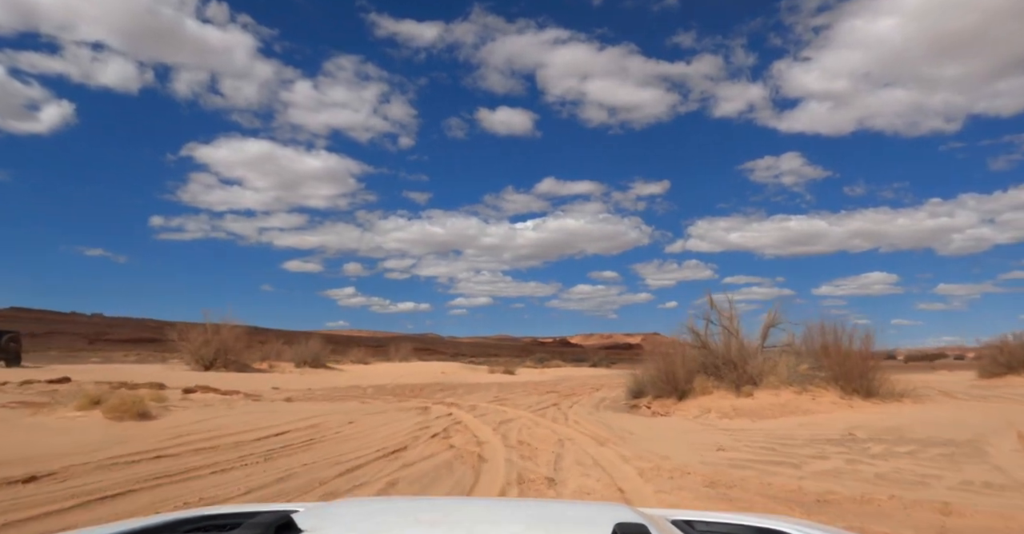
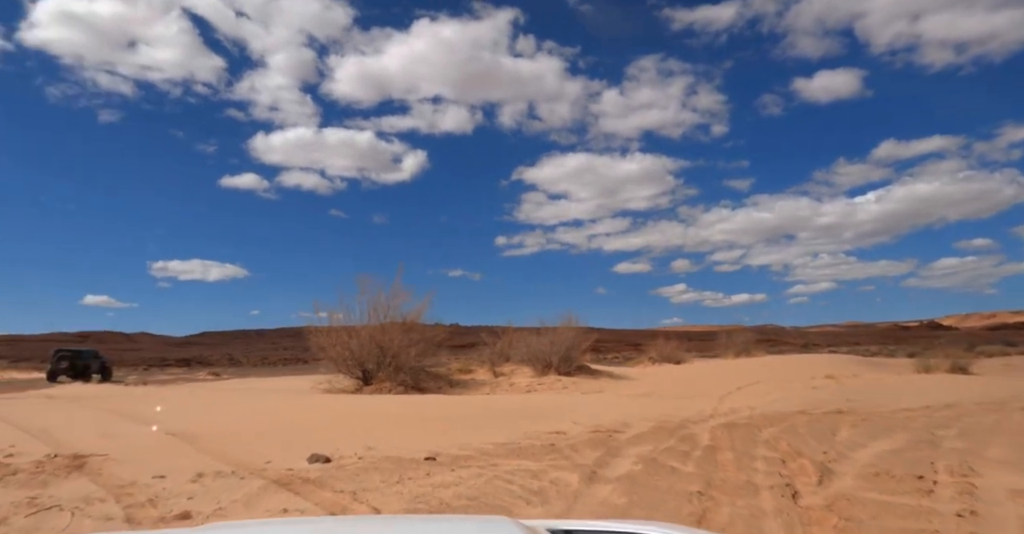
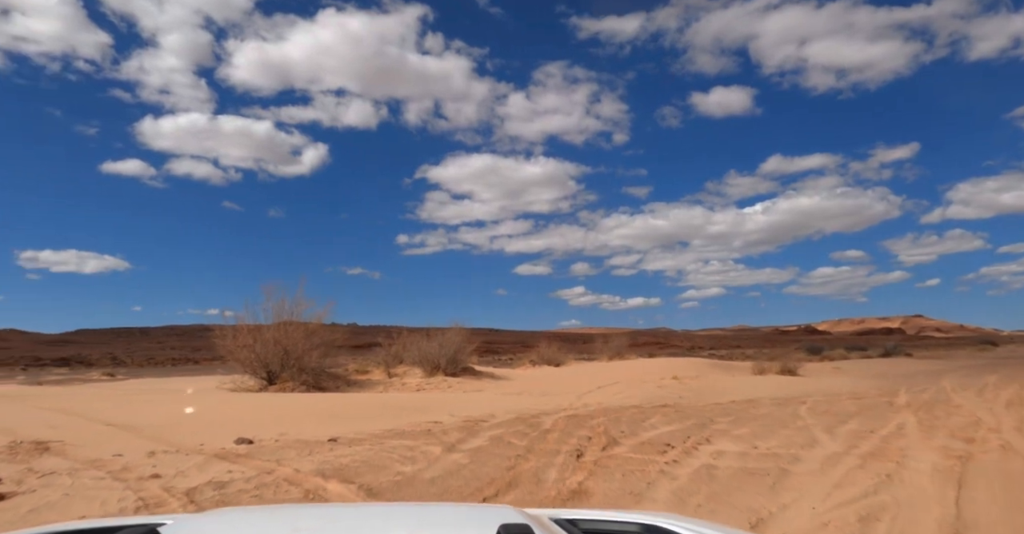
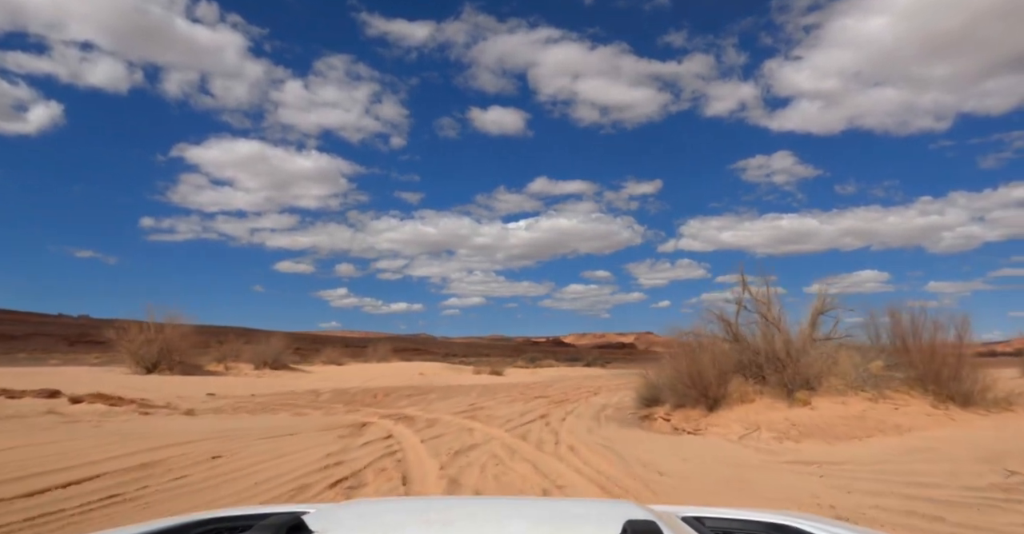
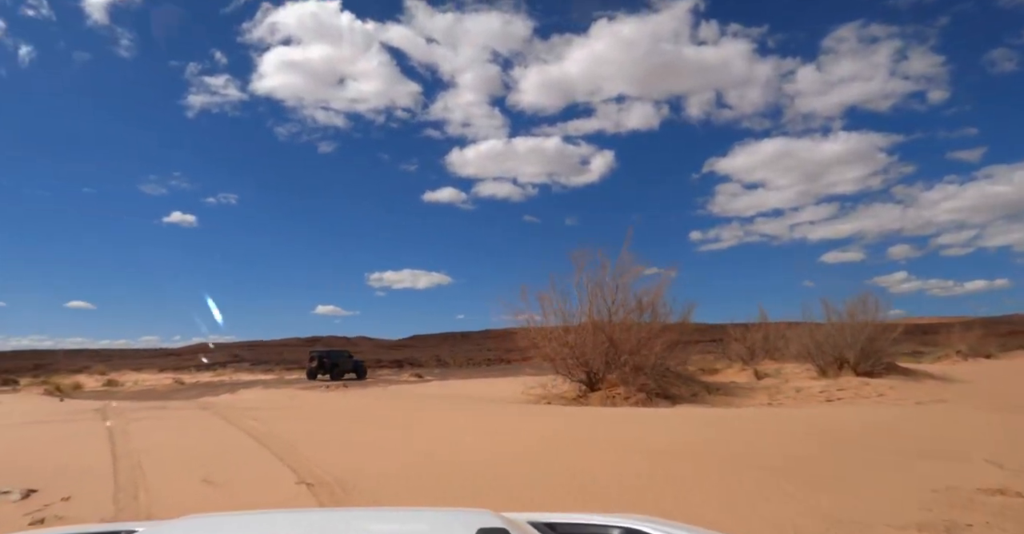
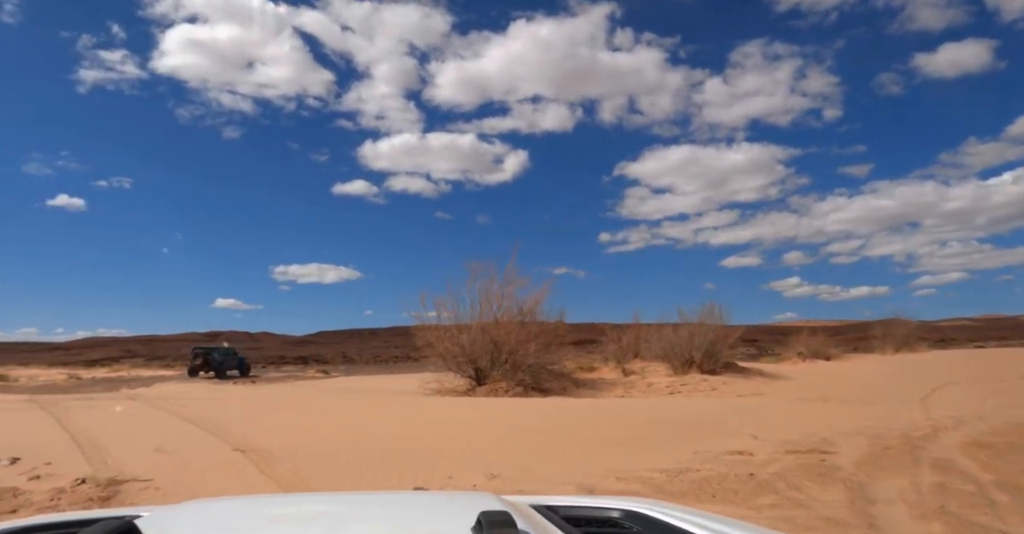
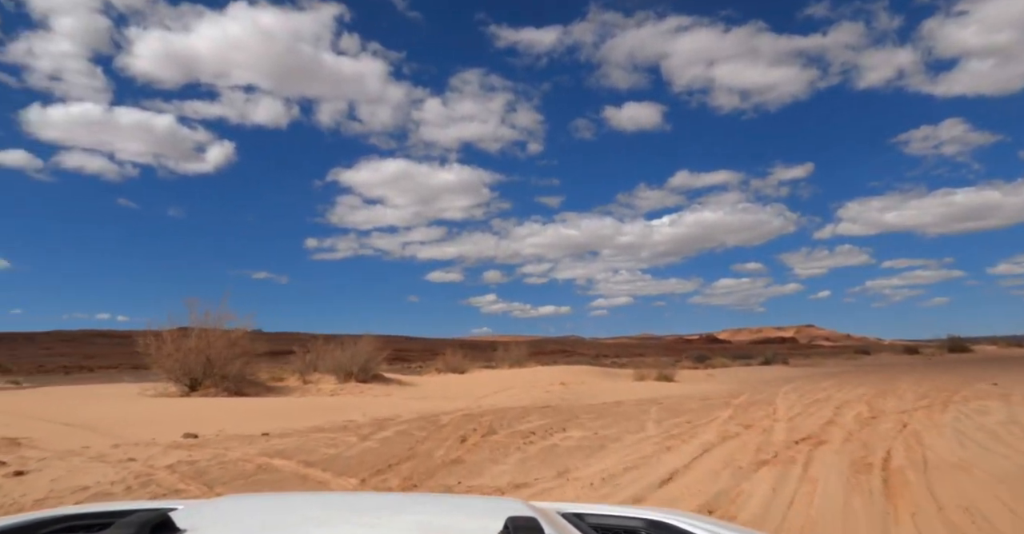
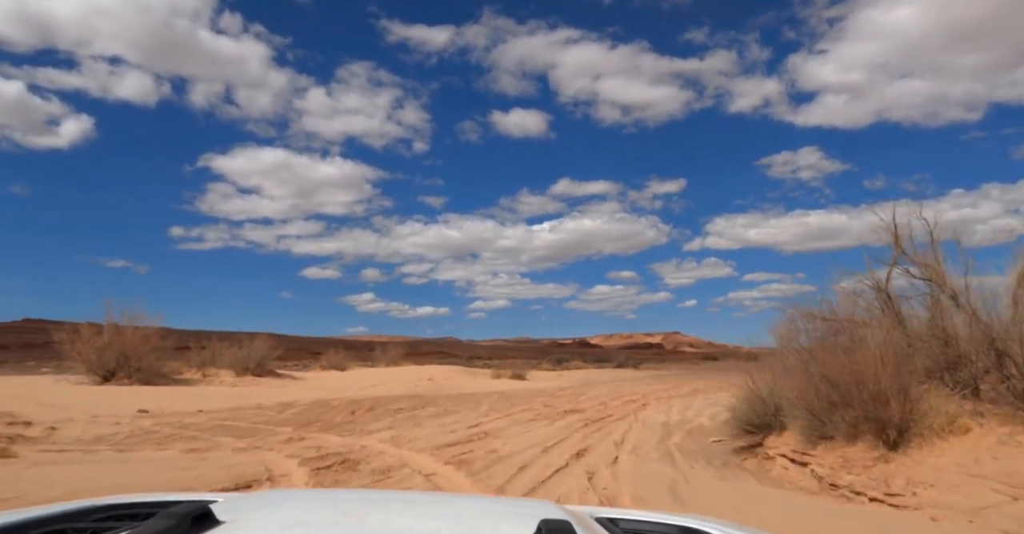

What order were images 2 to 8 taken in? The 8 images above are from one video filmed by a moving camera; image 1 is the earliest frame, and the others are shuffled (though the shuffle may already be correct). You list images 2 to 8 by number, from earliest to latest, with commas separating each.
4, 8, 7, 3, 2, 6, 5
